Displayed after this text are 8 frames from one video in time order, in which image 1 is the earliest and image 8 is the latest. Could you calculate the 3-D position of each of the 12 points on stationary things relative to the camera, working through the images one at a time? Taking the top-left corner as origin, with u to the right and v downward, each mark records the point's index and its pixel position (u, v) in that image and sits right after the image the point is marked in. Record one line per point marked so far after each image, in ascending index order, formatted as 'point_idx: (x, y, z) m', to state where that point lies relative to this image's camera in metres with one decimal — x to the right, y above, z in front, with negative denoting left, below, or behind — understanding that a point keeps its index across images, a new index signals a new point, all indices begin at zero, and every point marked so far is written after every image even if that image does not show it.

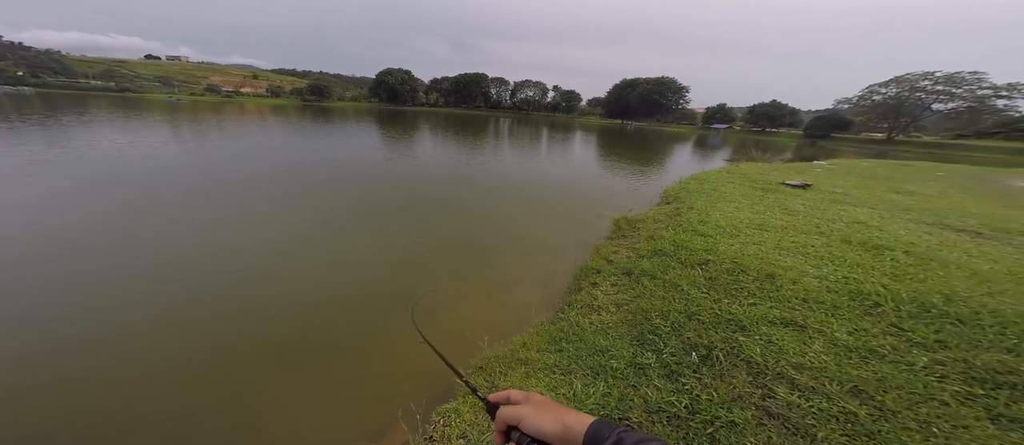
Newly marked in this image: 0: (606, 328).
0: (+1.5, -1.7, +5.3) m
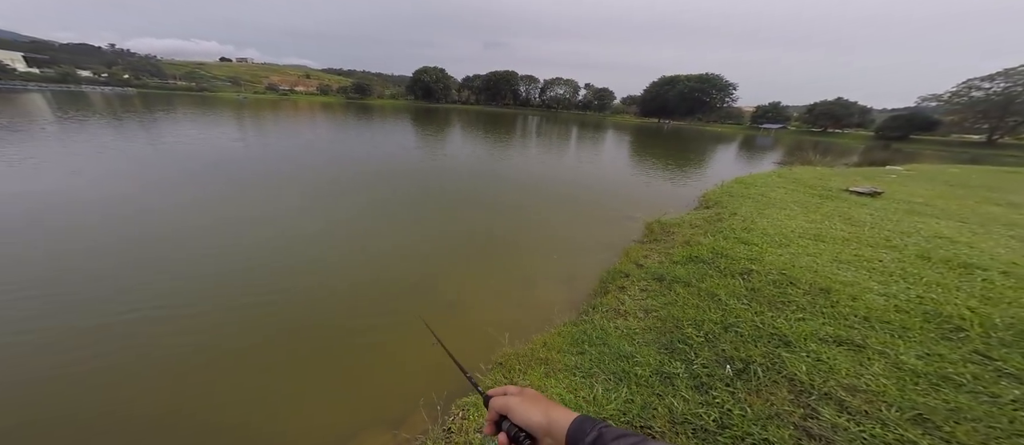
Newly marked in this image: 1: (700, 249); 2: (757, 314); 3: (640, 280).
0: (+1.8, -1.7, +5.2) m
1: (+4.1, -0.6, +7.4) m
2: (+3.8, -1.4, +5.2) m
3: (+2.5, -1.2, +6.7) m
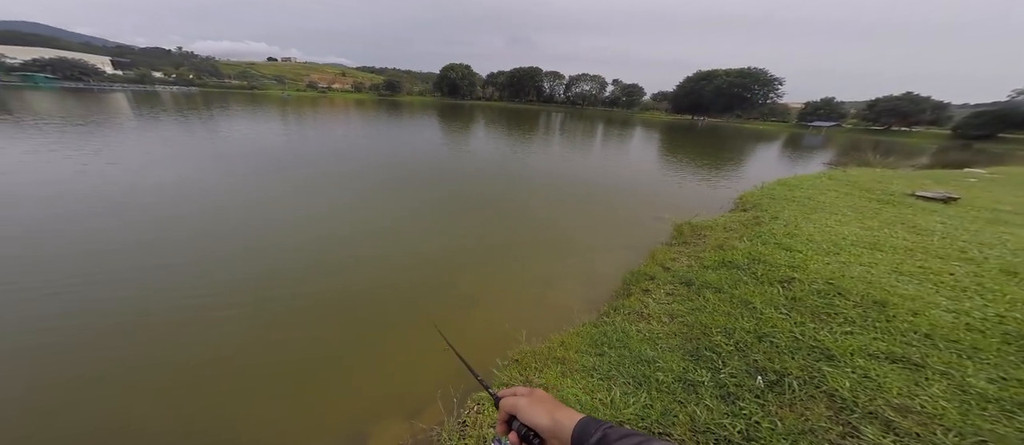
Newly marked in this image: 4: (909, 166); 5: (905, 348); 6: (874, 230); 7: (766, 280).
0: (+2.1, -1.7, +5.0) m
1: (+4.6, -0.7, +7.0) m
2: (+4.1, -1.5, +4.9) m
3: (+3.0, -1.2, +6.4) m
4: (+23.2, +3.4, +19.0) m
5: (+5.0, -1.6, +4.3) m
6: (+8.4, -0.1, +7.7) m
7: (+4.5, -1.0, +6.0) m
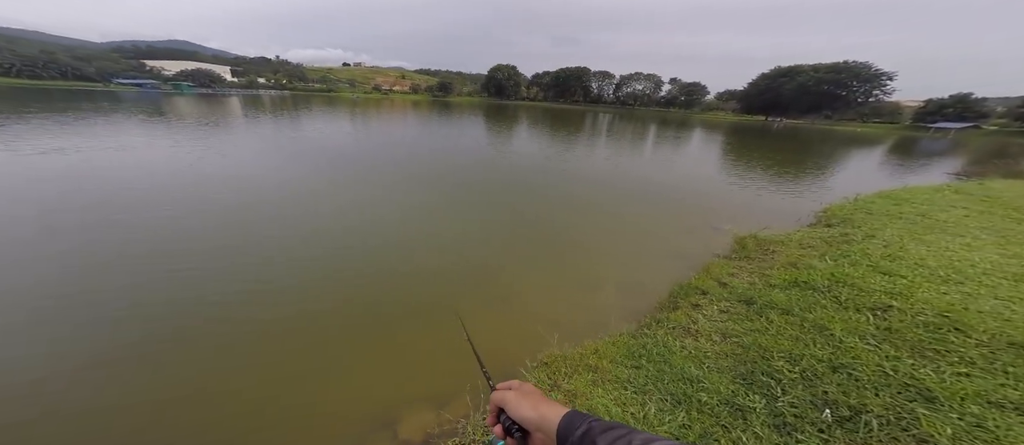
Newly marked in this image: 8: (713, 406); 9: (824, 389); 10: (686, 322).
0: (+2.7, -1.8, +4.6) m
1: (+5.5, -0.8, +6.0) m
2: (+4.6, -1.7, +4.1) m
3: (+3.8, -1.3, +5.8) m
4: (+26.3, +2.6, +13.9) m
5: (+5.3, -2.0, +3.3) m
6: (+9.4, -0.5, +6.0) m
7: (+5.2, -1.2, +5.1) m
8: (+2.3, -2.1, +3.9) m
9: (+3.5, -2.0, +3.8) m
10: (+2.9, -1.5, +5.4) m
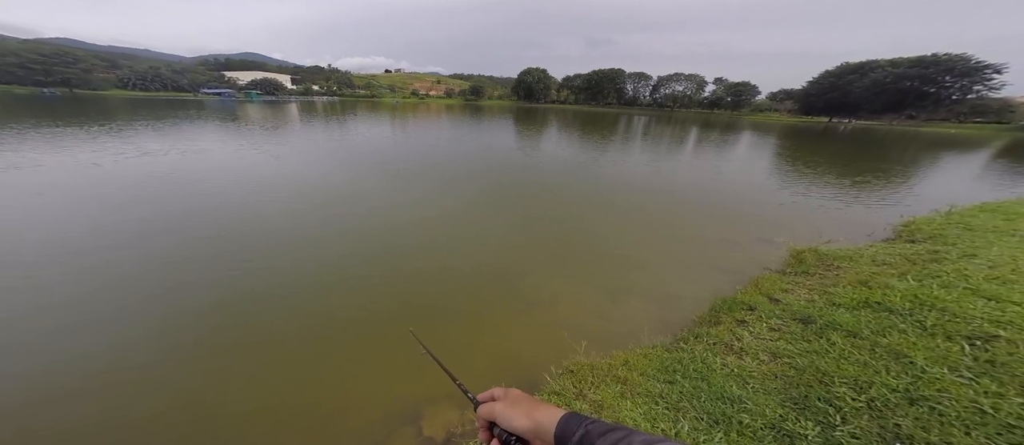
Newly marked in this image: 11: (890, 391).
0: (+3.0, -2.0, +4.2) m
1: (+6.0, -1.0, +5.2) m
2: (+4.8, -1.9, +3.4) m
3: (+4.3, -1.4, +5.3) m
4: (+27.8, +2.2, +10.0) m
5: (+5.4, -2.2, +2.6) m
6: (+9.9, -0.8, +4.6) m
7: (+5.6, -1.4, +4.3) m
8: (+2.5, -2.3, +3.6) m
9: (+3.8, -2.1, +3.3) m
10: (+3.3, -1.7, +5.0) m
11: (+4.1, -1.9, +3.7) m
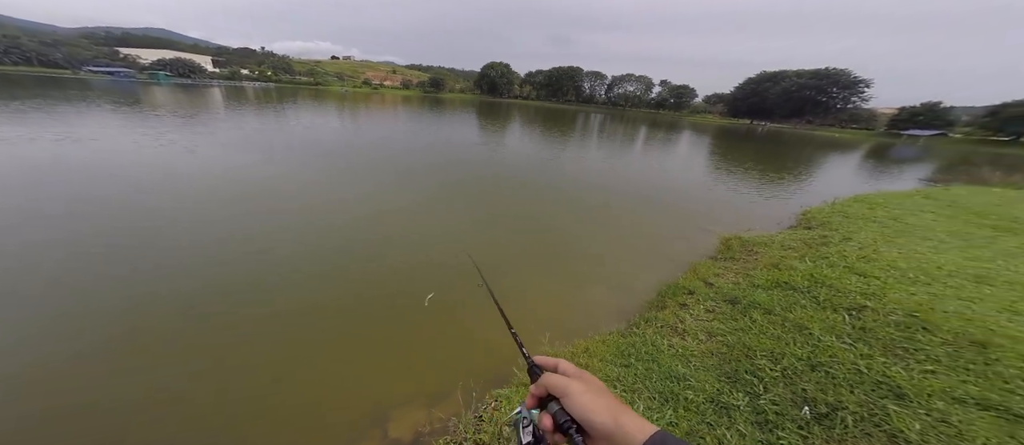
0: (+2.5, -1.9, +4.7) m
1: (+5.3, -0.9, +6.2) m
2: (+4.4, -1.7, +4.3) m
3: (+3.6, -1.3, +6.0) m
4: (+25.8, +2.2, +15.1) m
5: (+5.2, -2.0, +3.5) m
6: (+9.2, -0.6, +6.4) m
7: (+5.0, -1.3, +5.3) m
8: (+2.2, -2.1, +4.0) m
9: (+3.4, -2.0, +4.0) m
10: (+2.7, -1.6, +5.5) m
11: (+3.7, -1.8, +4.3) m
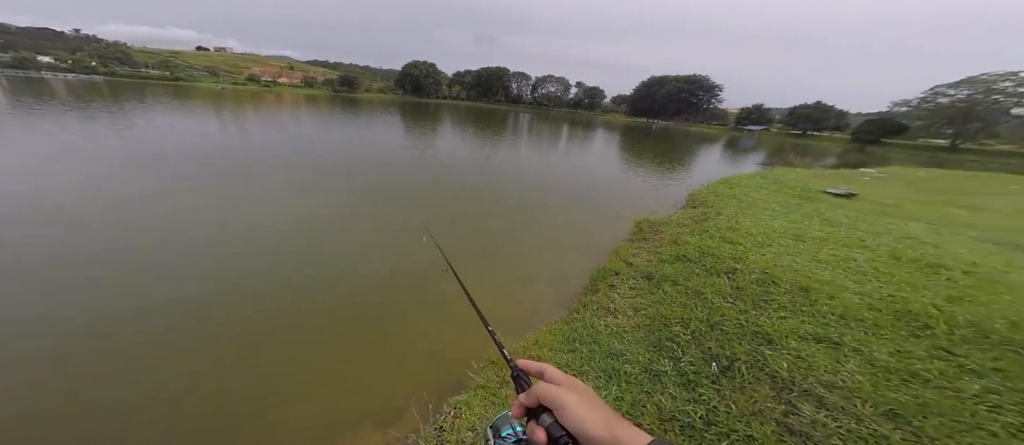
0: (+1.7, -1.7, +5.2) m
1: (+3.8, -0.6, +7.5) m
2: (+3.6, -1.4, +5.4) m
3: (+2.3, -1.1, +6.8) m
4: (+20.3, +3.6, +22.3) m
5: (+4.6, -1.5, +4.9) m
6: (+7.4, 0.0, +8.9) m
7: (+3.9, -0.9, +6.5) m
8: (+1.6, -1.9, +4.4) m
9: (+2.8, -1.7, +4.8) m
10: (+1.6, -1.4, +6.0) m
11: (+2.9, -1.5, +5.2) m
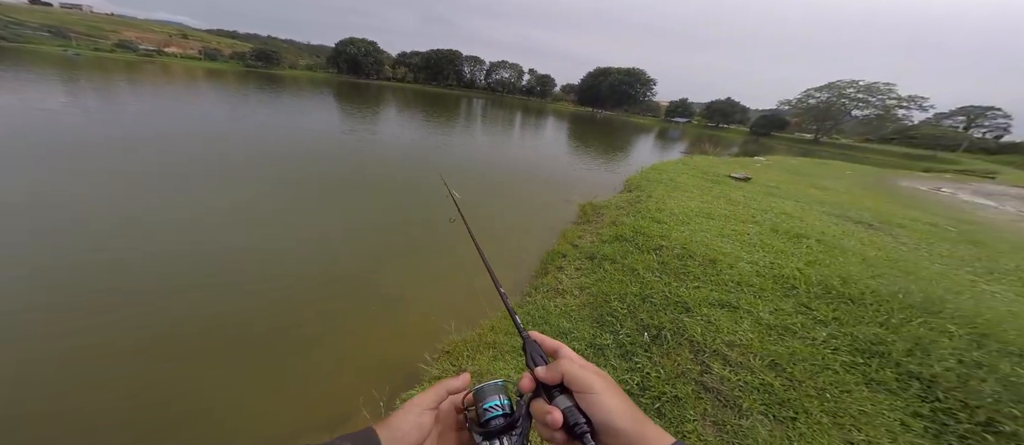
0: (+1.0, -1.5, +5.4) m
1: (+2.5, -0.3, +8.1) m
2: (+2.8, -1.1, +5.9) m
3: (+1.2, -0.9, +7.0) m
4: (+15.3, +4.8, +25.9) m
5: (+3.9, -1.2, +5.7) m
6: (+5.8, +0.5, +10.1) m
7: (+2.8, -0.6, +7.1) m
8: (+1.1, -1.8, +4.6) m
9: (+2.2, -1.4, +5.2) m
10: (+0.7, -1.2, +6.2) m
11: (+2.2, -1.3, +5.6) m
